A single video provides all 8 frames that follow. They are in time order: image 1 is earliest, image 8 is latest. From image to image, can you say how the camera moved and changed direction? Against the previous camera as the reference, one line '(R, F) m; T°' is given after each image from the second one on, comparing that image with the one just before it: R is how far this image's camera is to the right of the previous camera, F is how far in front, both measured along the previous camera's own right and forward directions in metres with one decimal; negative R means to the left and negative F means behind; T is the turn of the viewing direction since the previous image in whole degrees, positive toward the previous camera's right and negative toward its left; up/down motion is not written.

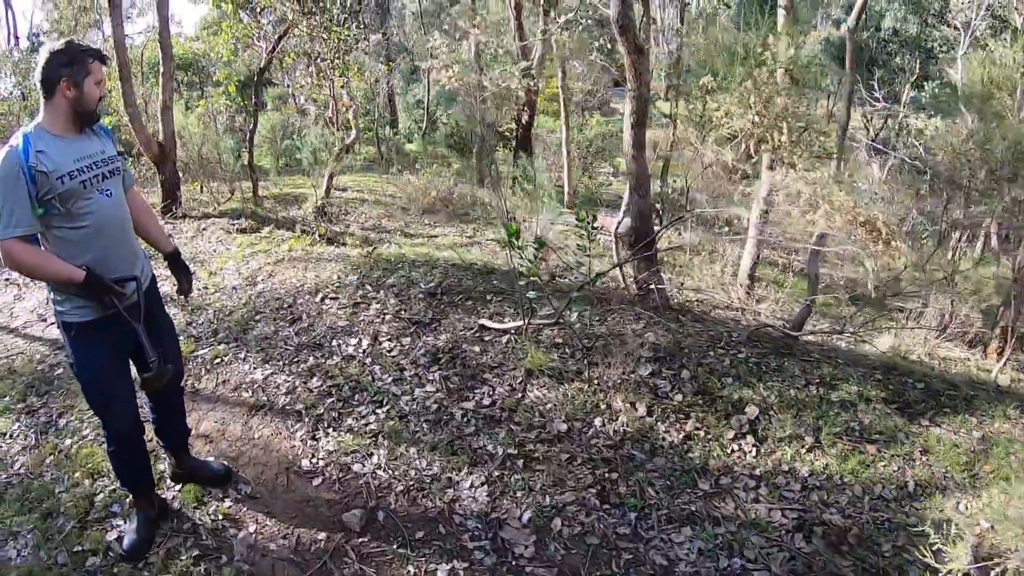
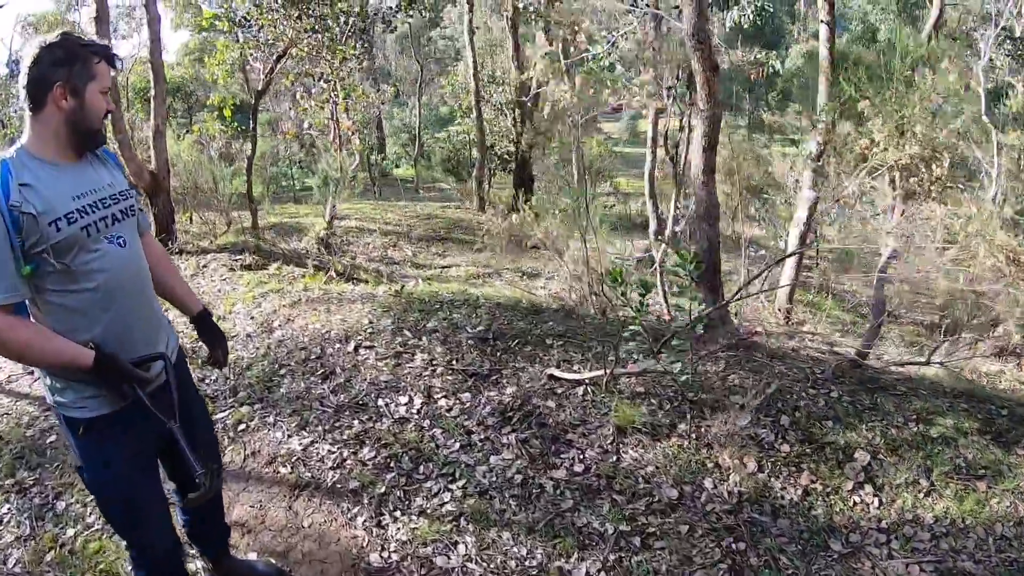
(-0.4, +0.6) m; +2°
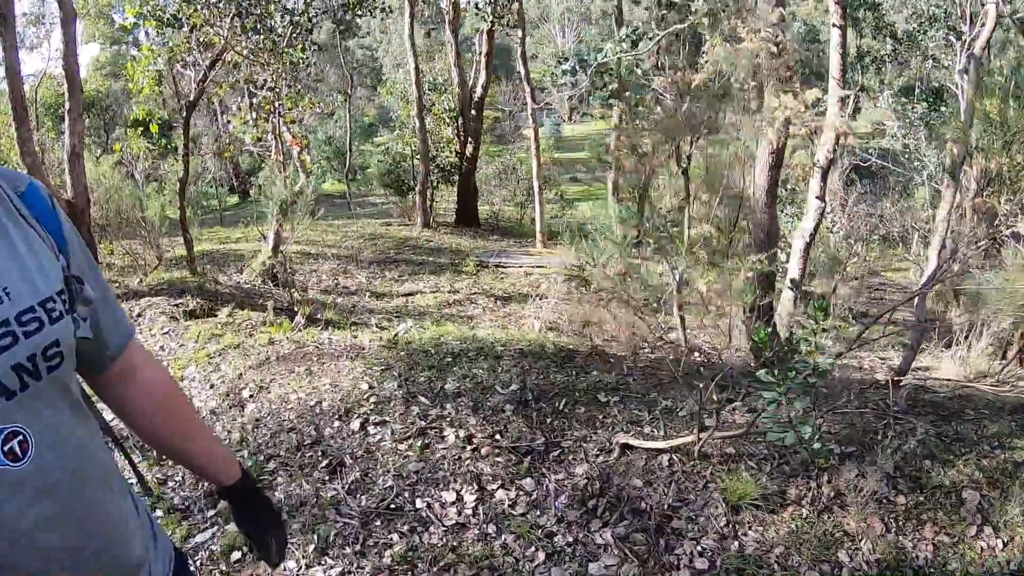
(-0.5, +0.8) m; +6°
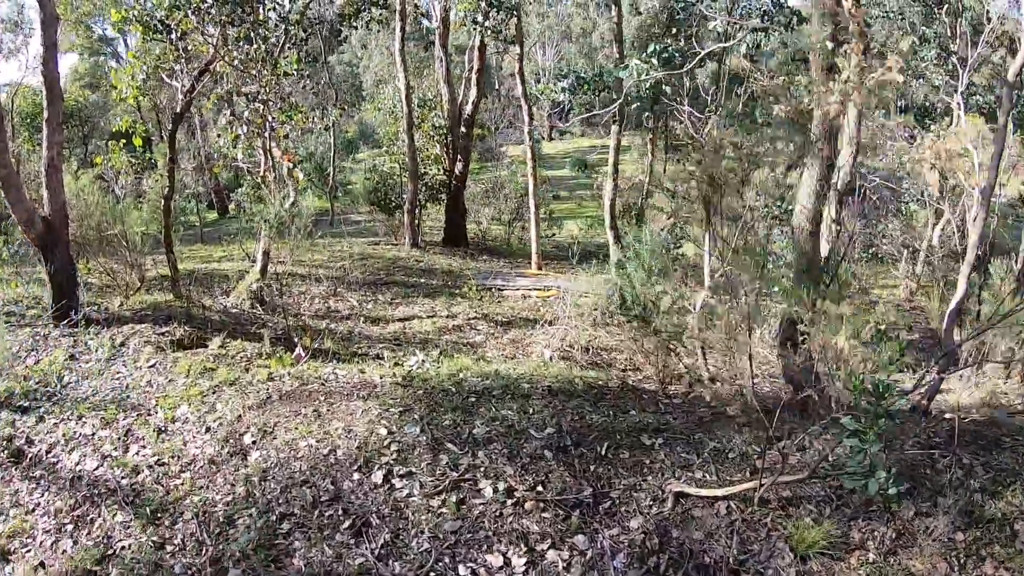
(-0.2, +0.3) m; +2°
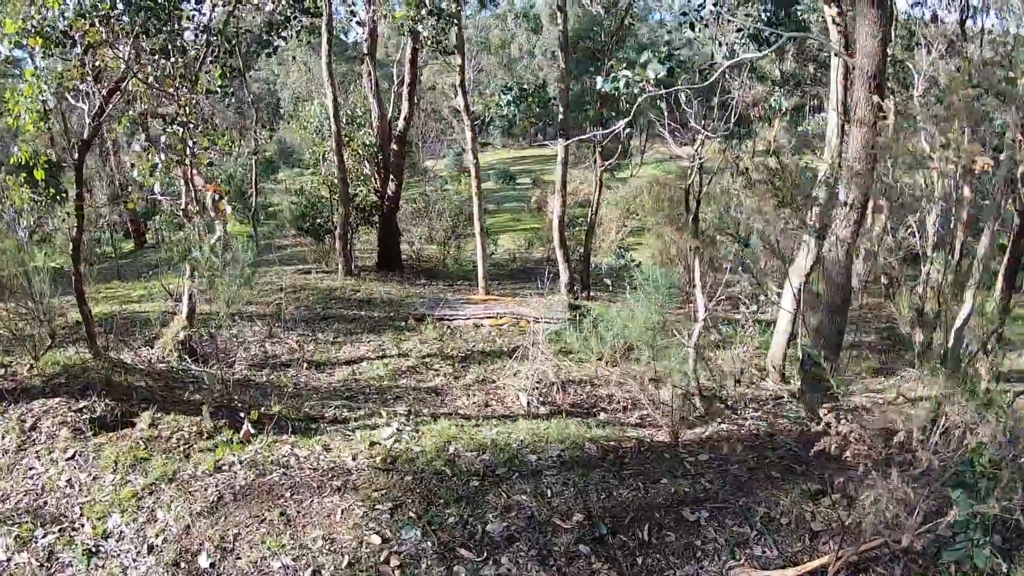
(-0.3, +0.6) m; +6°
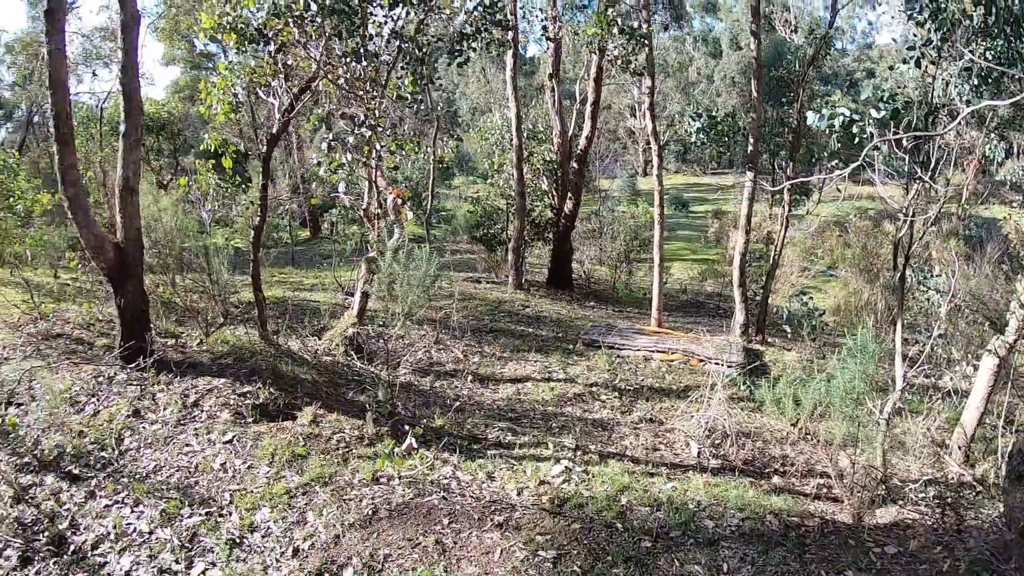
(-0.2, +0.2) m; -11°
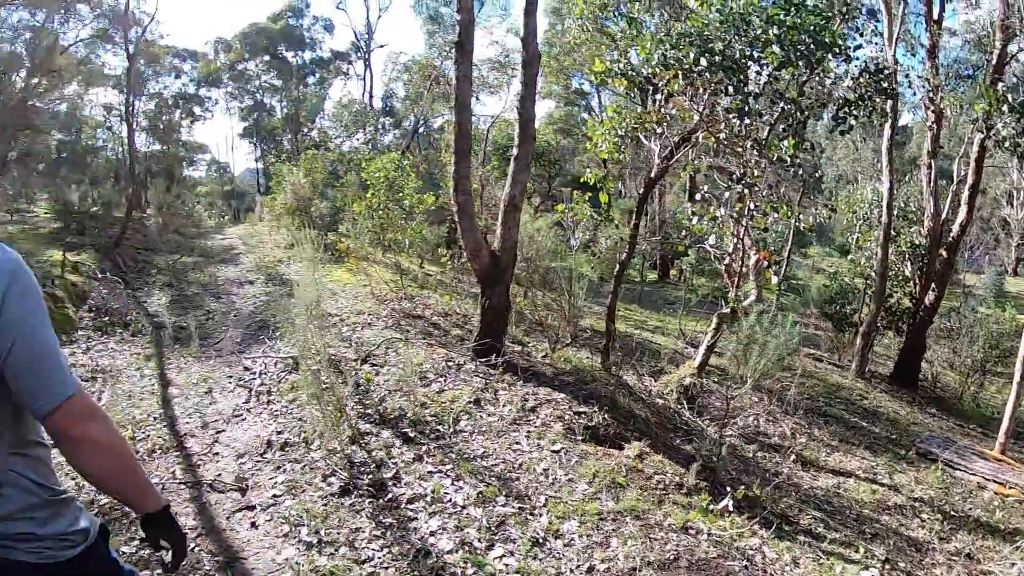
(-0.2, -0.1) m; -21°
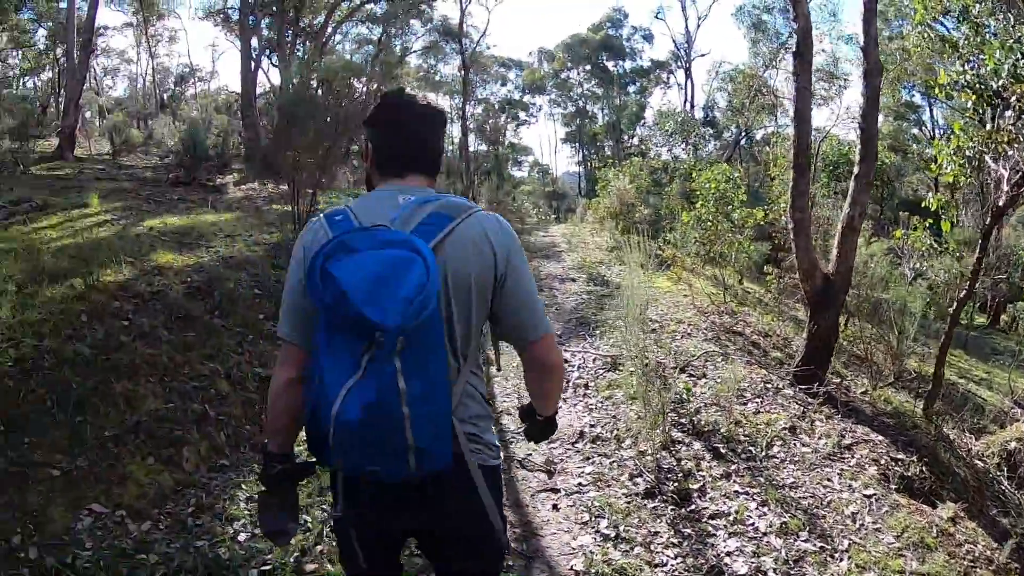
(-0.1, 0.0) m; -19°
